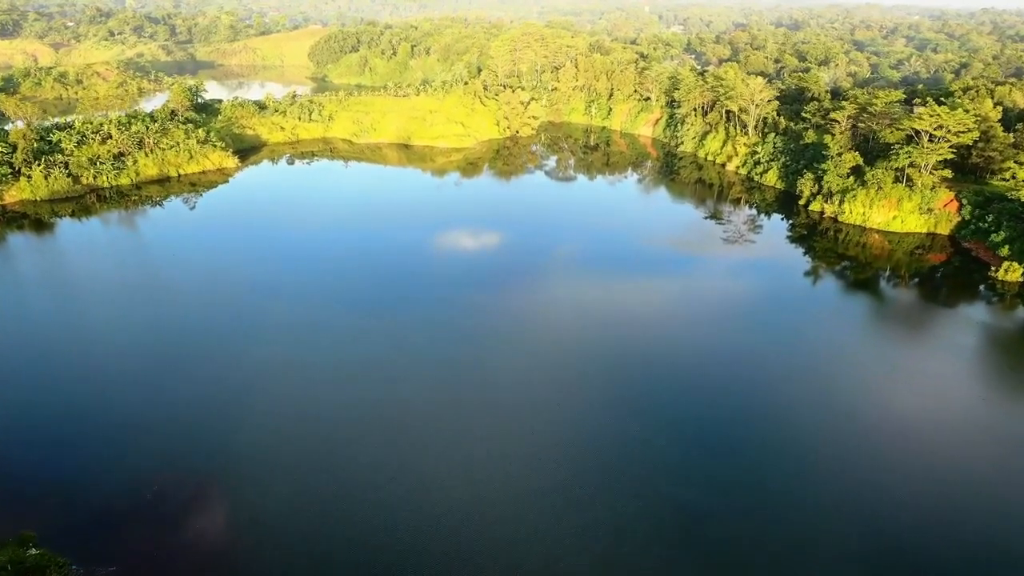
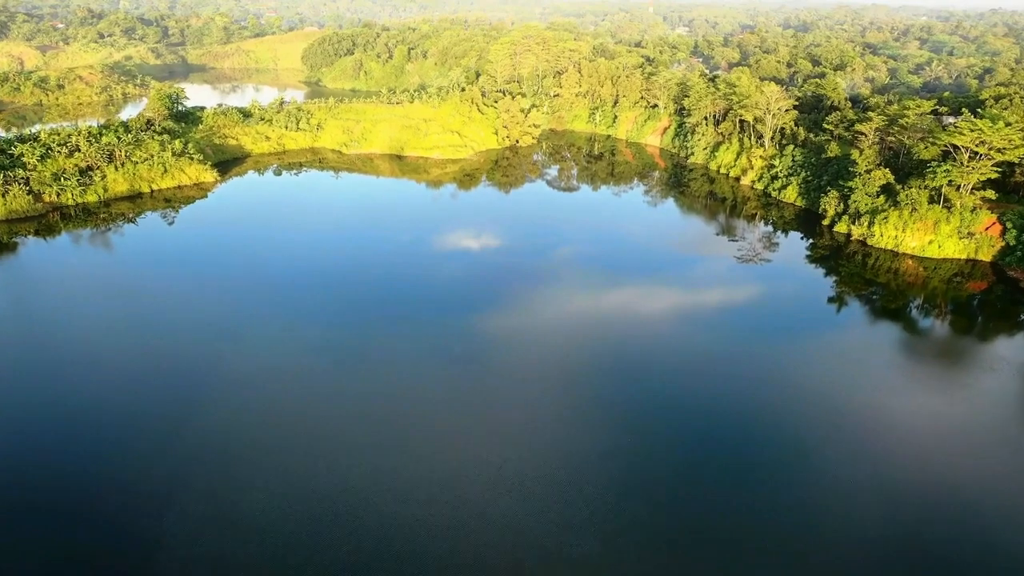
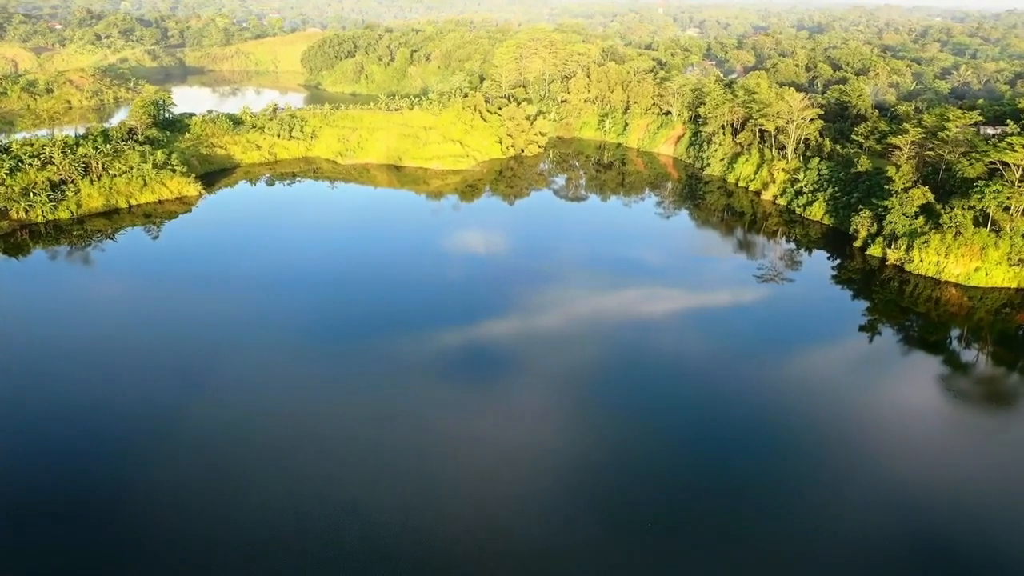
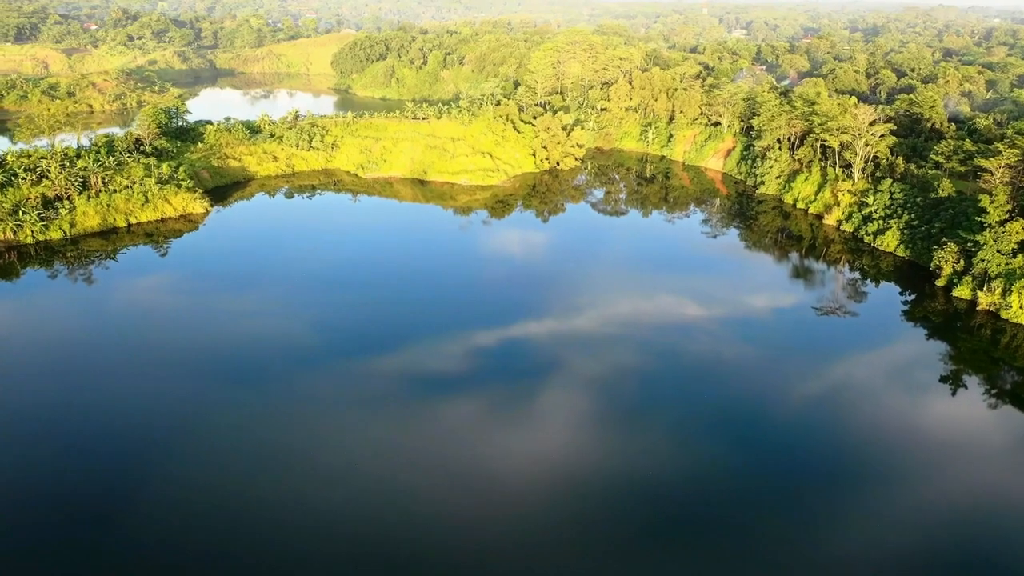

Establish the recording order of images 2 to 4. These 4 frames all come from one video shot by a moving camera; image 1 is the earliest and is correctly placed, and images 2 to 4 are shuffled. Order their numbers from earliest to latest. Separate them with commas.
2, 3, 4
